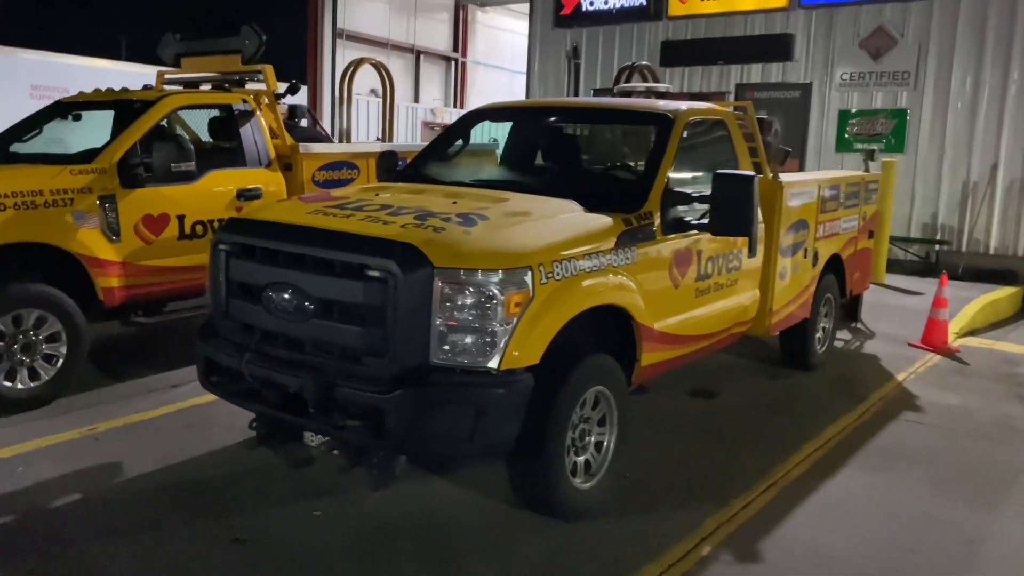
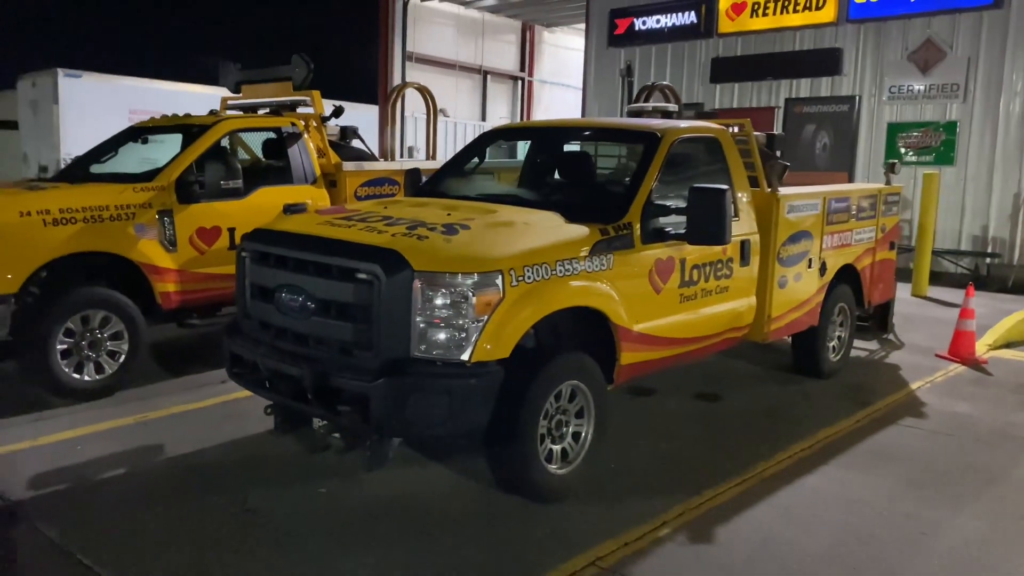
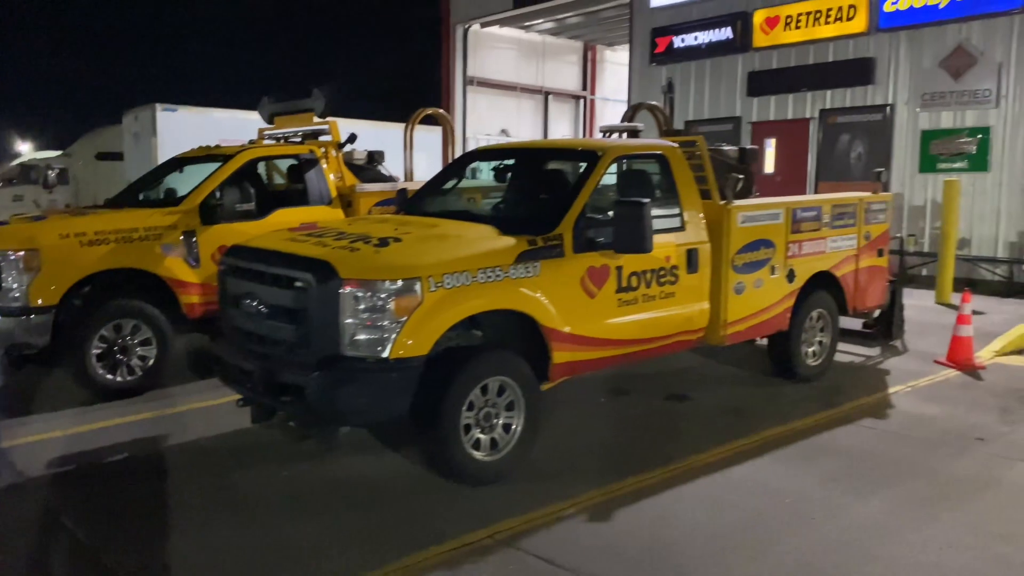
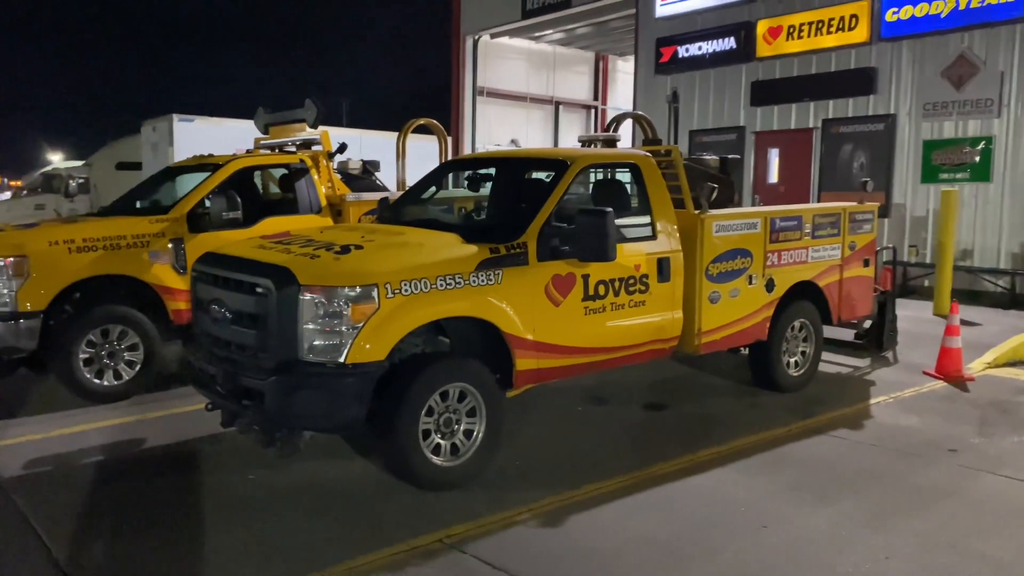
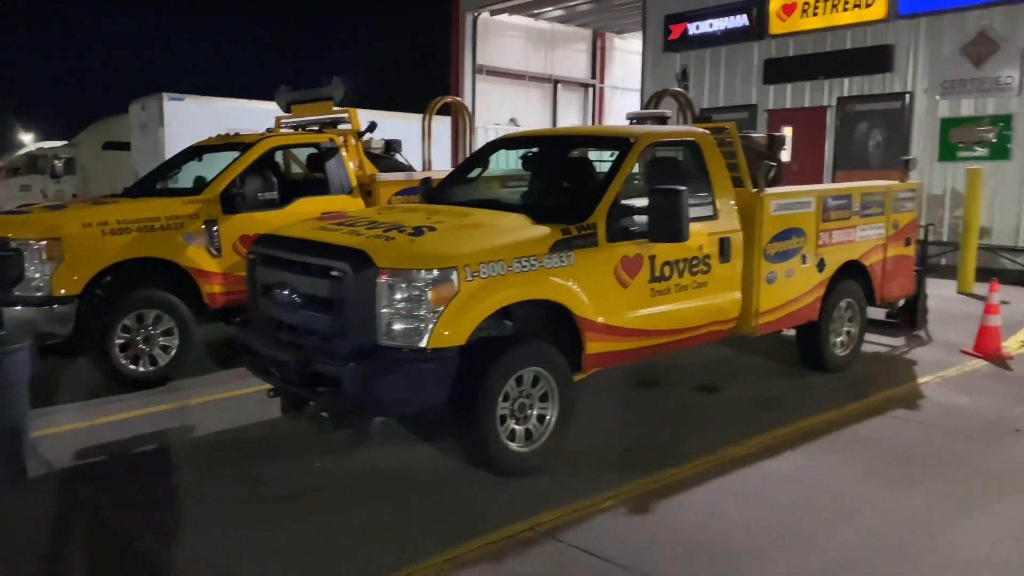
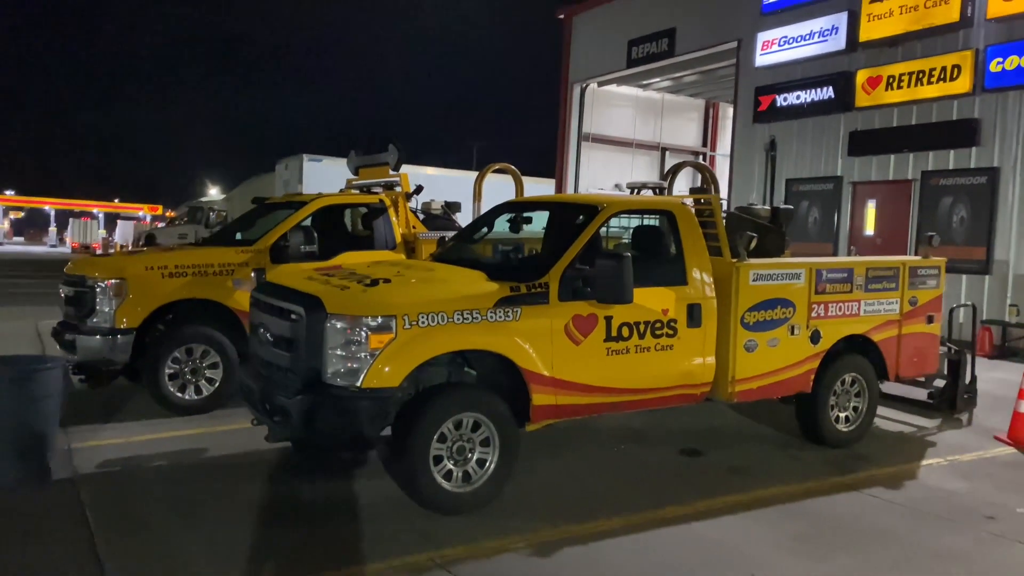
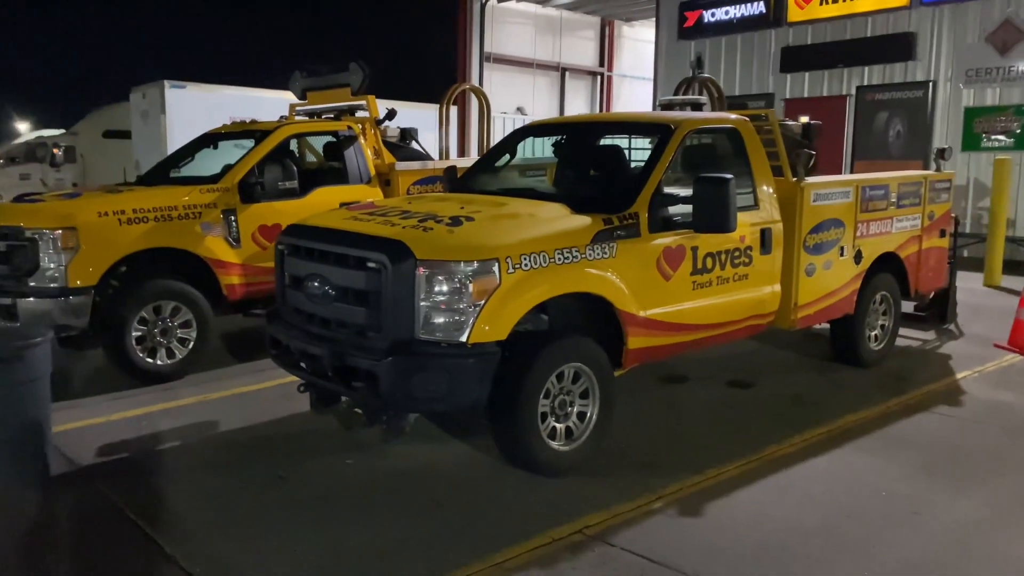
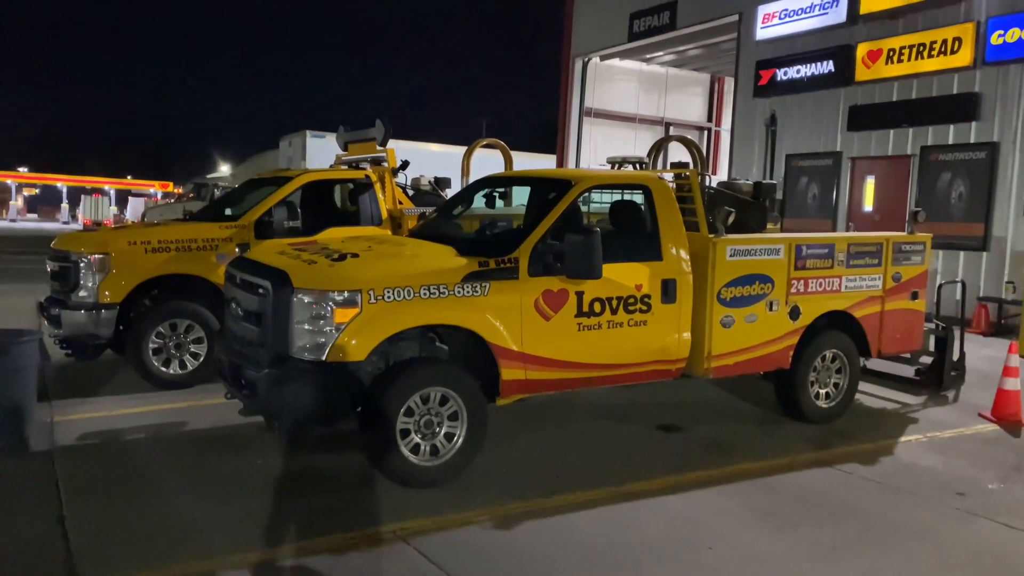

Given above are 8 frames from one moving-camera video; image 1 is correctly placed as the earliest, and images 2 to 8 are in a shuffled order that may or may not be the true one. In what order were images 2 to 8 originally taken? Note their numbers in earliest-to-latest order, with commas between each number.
2, 7, 5, 3, 4, 8, 6
